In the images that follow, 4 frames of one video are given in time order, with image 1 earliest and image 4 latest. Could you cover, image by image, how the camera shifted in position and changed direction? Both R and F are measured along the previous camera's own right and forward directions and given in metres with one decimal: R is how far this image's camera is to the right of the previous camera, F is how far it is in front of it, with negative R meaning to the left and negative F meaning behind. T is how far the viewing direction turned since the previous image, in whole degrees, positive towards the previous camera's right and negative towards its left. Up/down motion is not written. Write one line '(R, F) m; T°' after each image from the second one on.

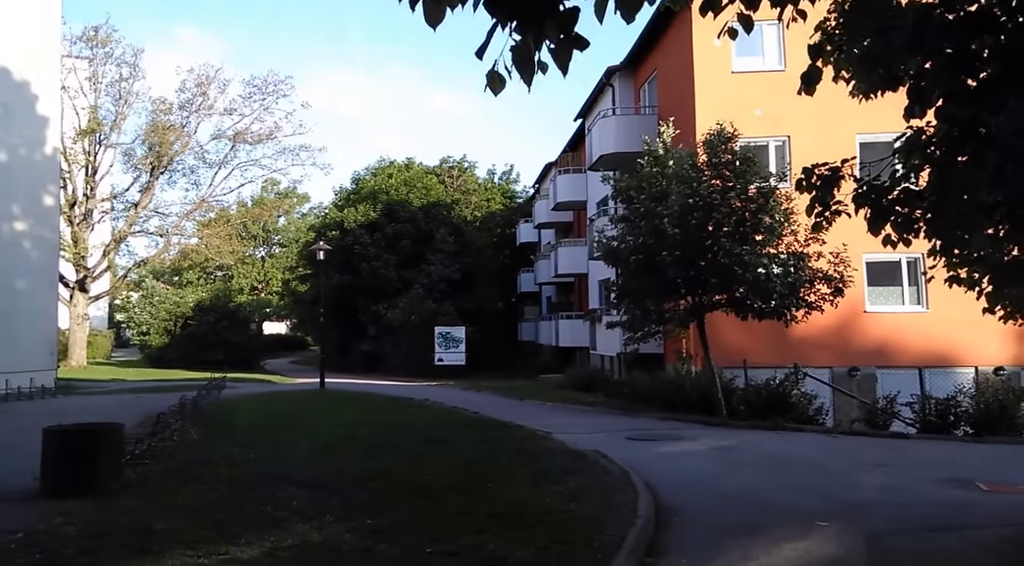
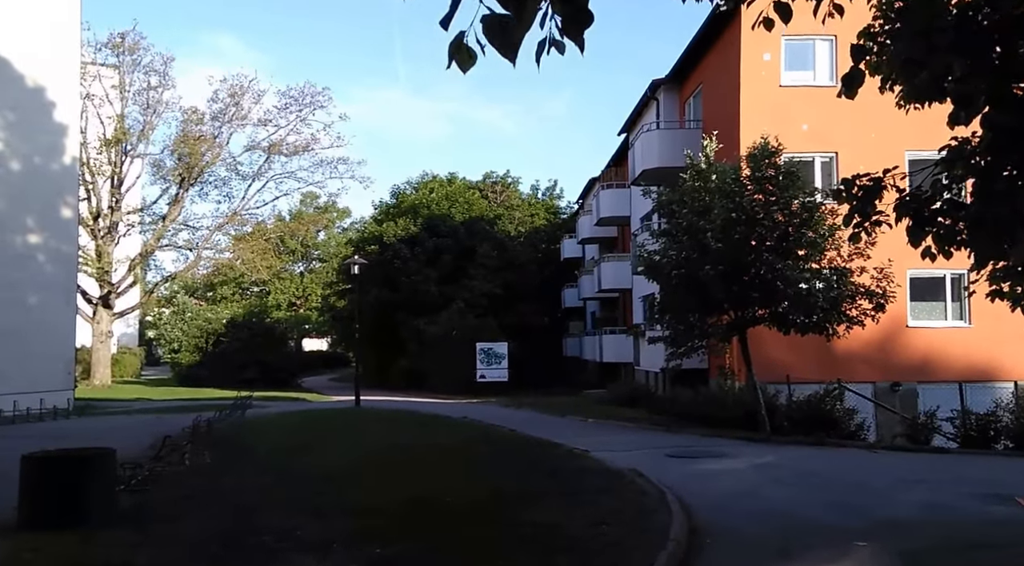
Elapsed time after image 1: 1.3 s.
(+0.2, +0.5) m; -3°
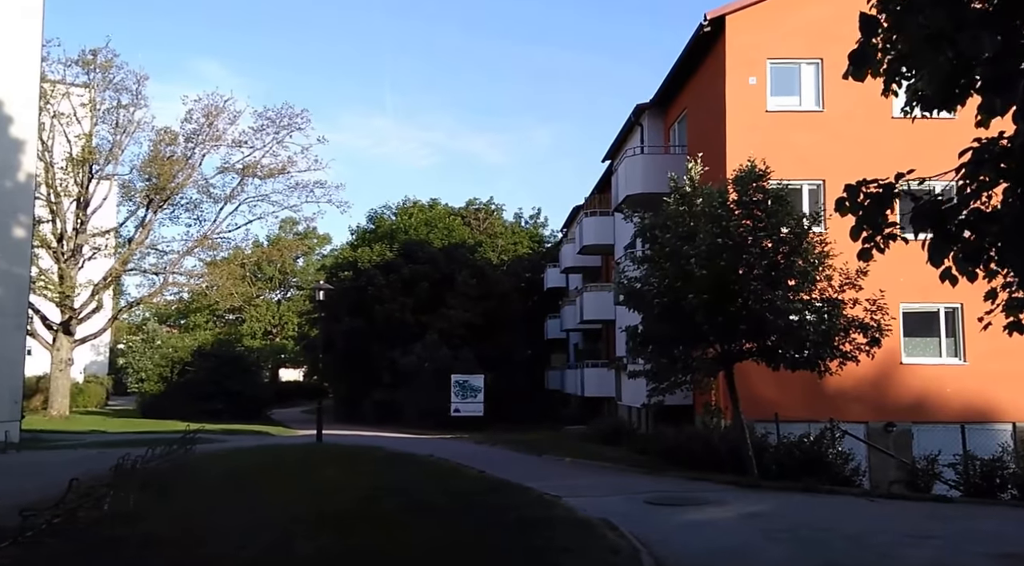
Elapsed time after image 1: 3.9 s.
(+0.3, +1.2) m; +1°
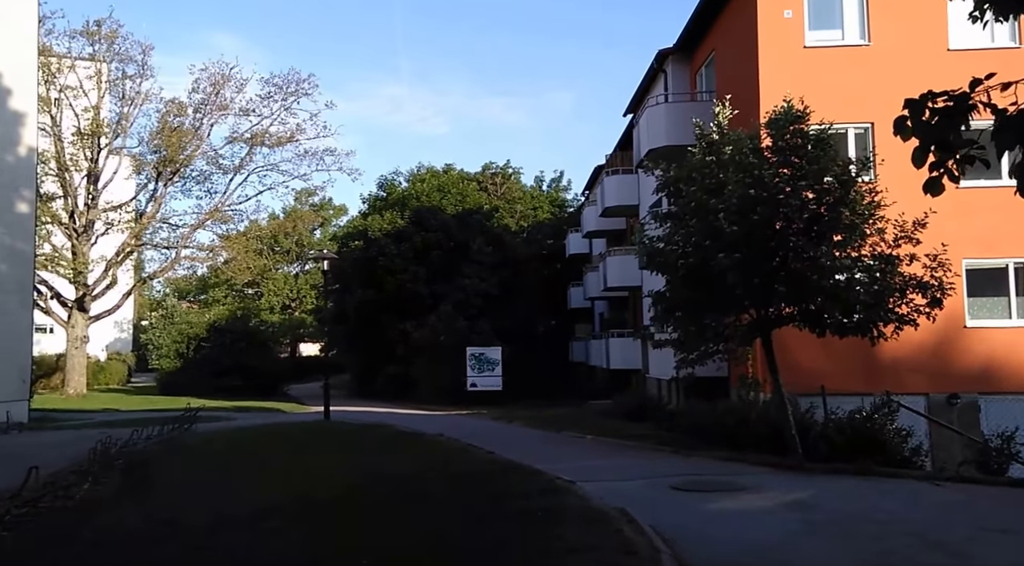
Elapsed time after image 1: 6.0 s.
(+0.3, +1.6) m; -2°
